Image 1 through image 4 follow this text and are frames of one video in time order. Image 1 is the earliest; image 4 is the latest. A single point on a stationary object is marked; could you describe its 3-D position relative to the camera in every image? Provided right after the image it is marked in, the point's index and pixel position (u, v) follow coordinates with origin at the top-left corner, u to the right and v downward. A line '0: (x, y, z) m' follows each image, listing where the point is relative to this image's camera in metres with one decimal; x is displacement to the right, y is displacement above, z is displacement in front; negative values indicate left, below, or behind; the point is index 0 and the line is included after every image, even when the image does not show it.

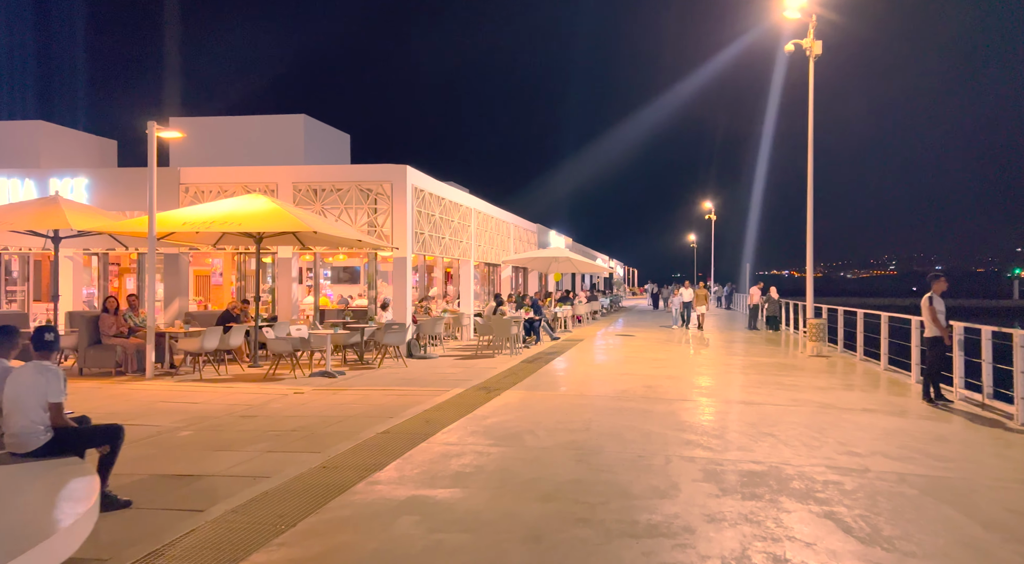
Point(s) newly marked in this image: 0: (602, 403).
0: (+1.1, -1.6, +9.9) m
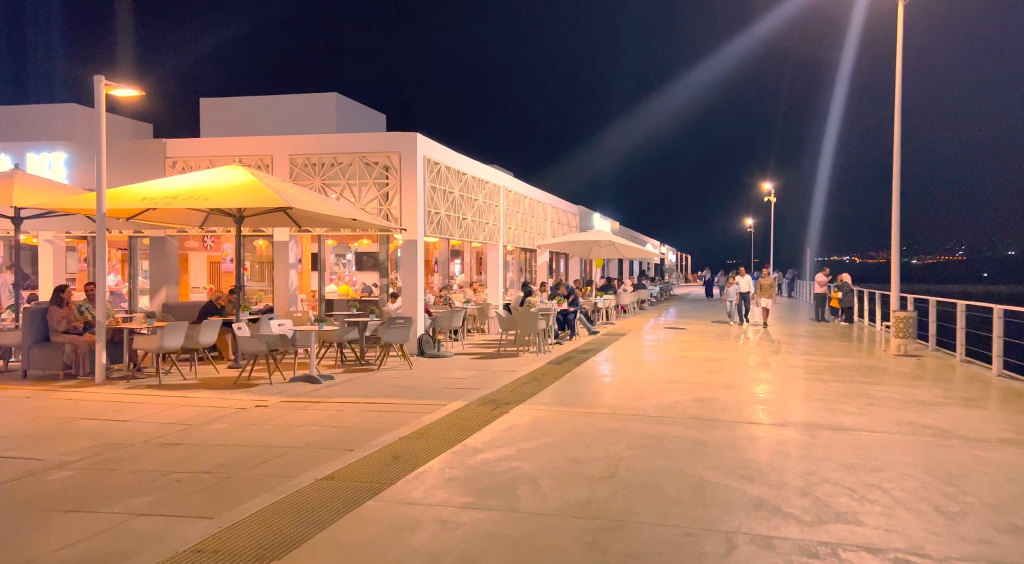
0: (+1.2, -1.4, +7.5) m
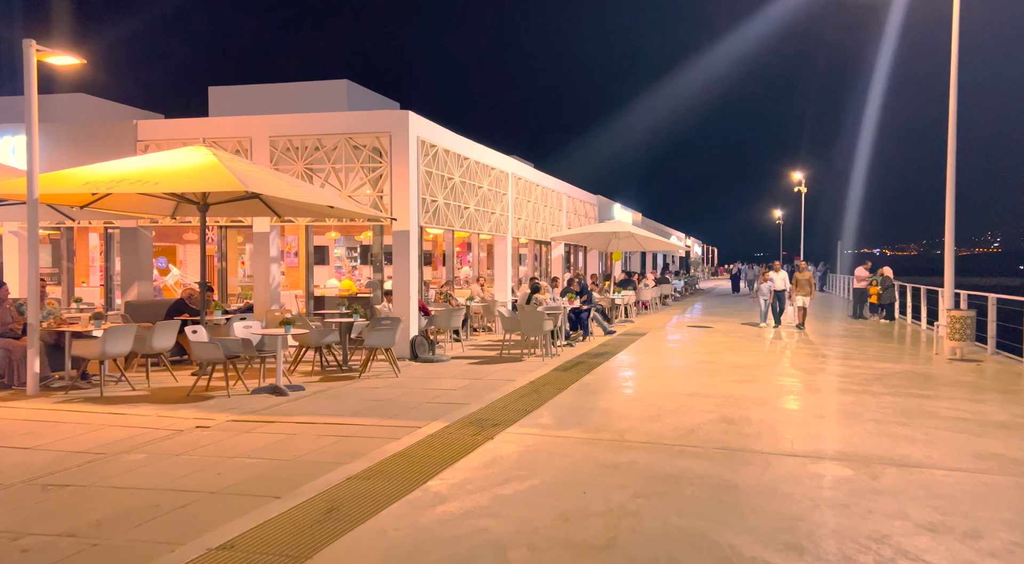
0: (+1.1, -1.4, +6.0) m
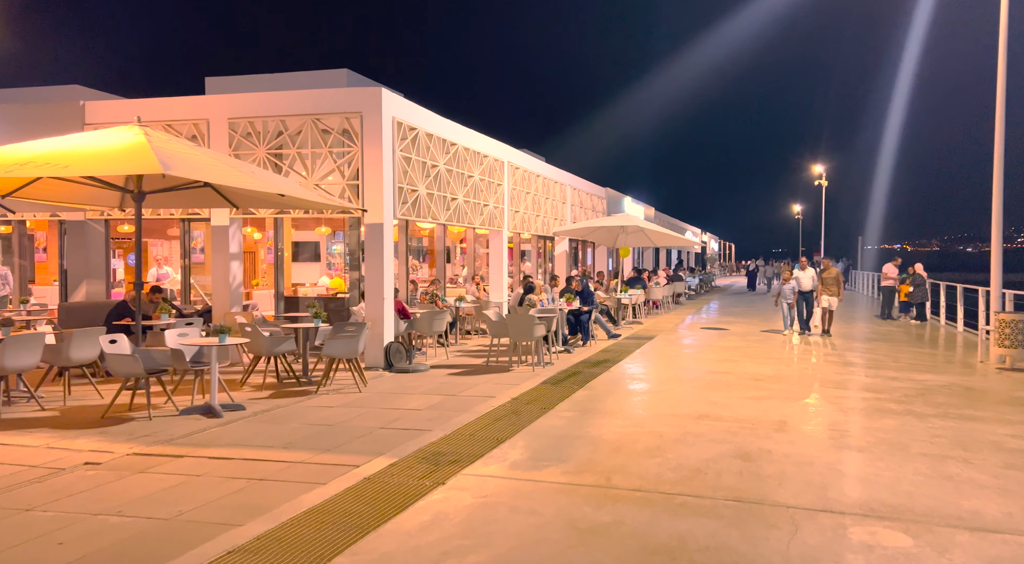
0: (+0.8, -1.4, +4.5) m
